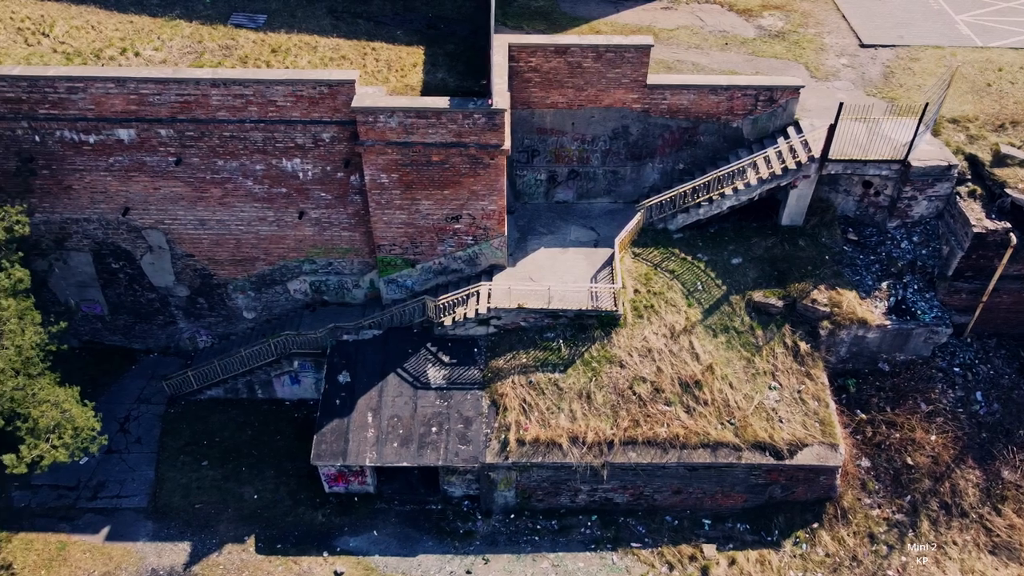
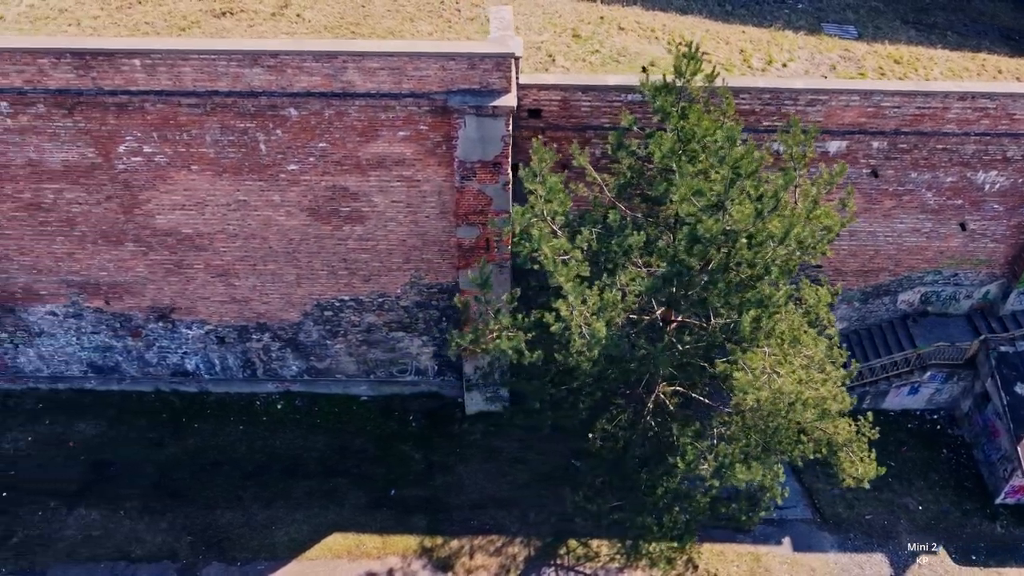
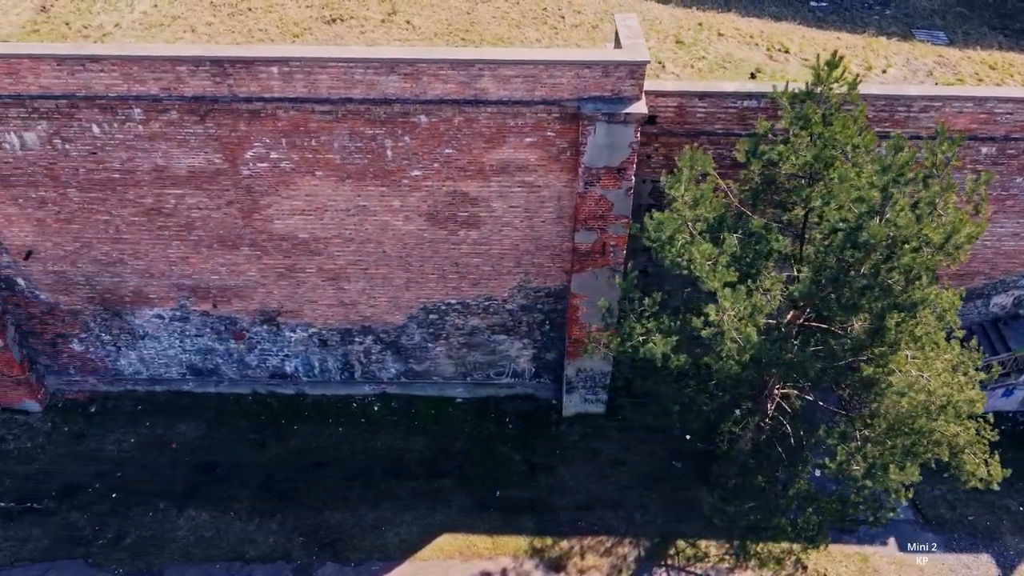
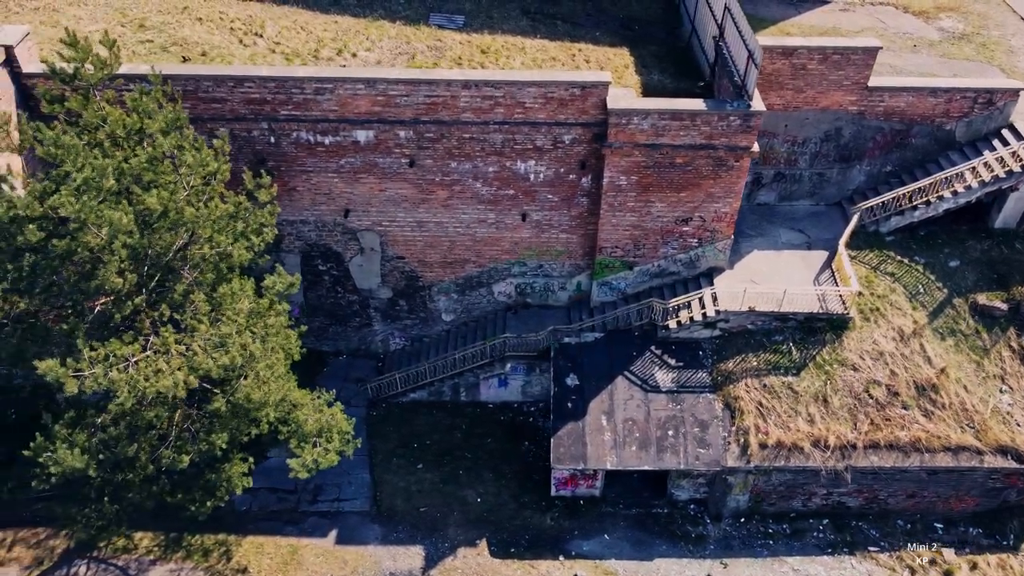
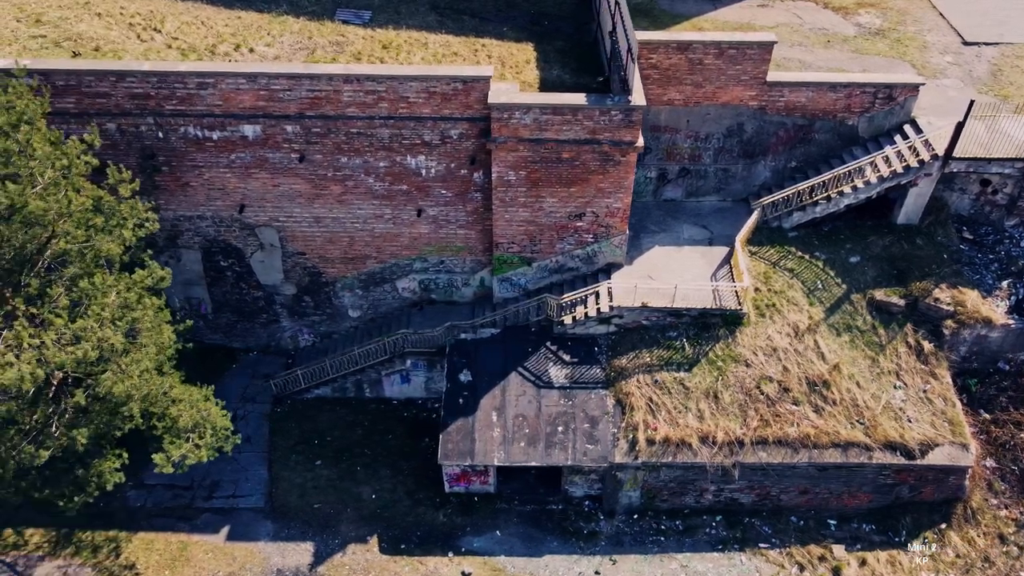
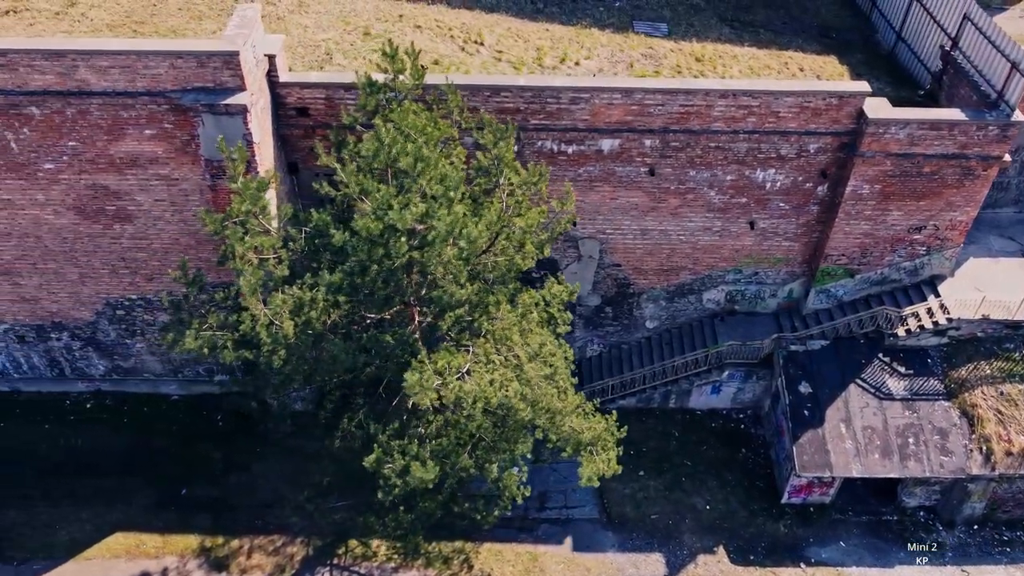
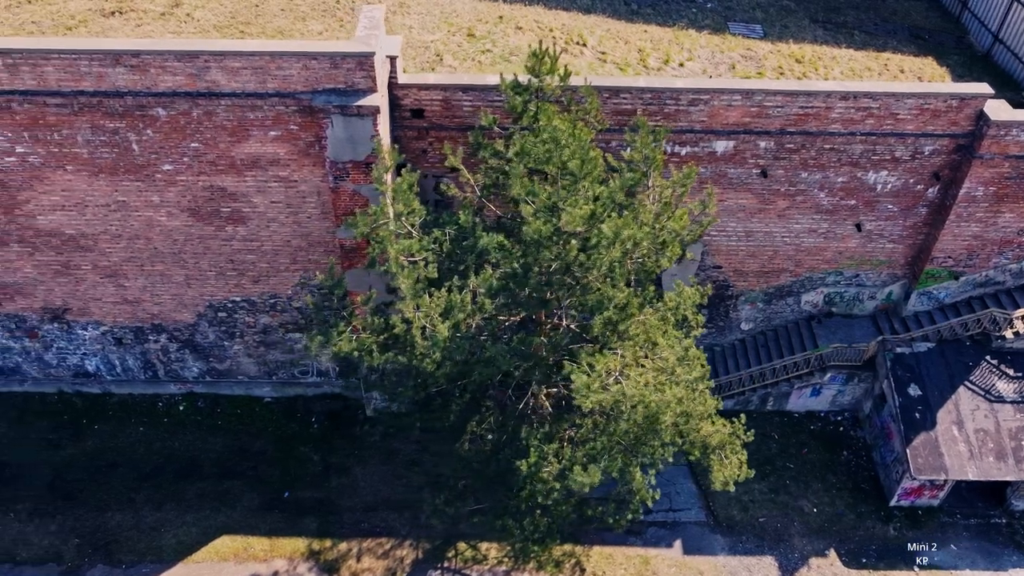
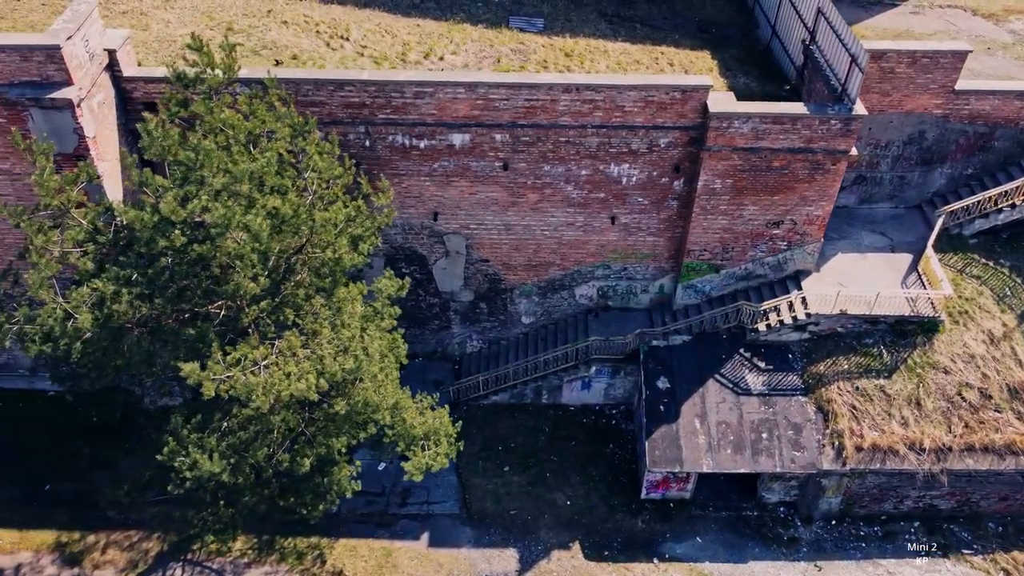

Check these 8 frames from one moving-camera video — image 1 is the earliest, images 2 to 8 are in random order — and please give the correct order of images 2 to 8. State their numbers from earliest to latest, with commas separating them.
5, 4, 8, 6, 7, 2, 3
